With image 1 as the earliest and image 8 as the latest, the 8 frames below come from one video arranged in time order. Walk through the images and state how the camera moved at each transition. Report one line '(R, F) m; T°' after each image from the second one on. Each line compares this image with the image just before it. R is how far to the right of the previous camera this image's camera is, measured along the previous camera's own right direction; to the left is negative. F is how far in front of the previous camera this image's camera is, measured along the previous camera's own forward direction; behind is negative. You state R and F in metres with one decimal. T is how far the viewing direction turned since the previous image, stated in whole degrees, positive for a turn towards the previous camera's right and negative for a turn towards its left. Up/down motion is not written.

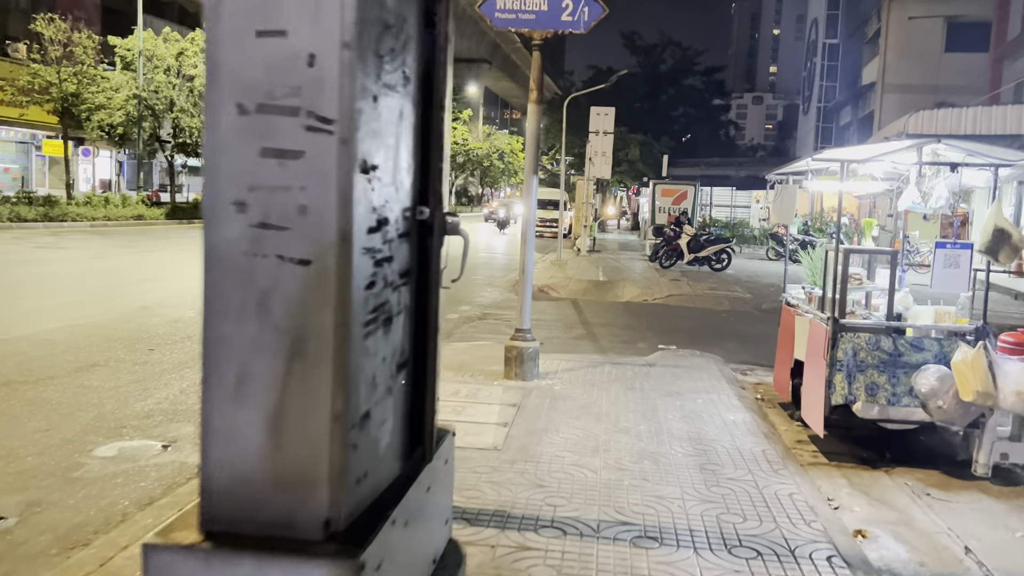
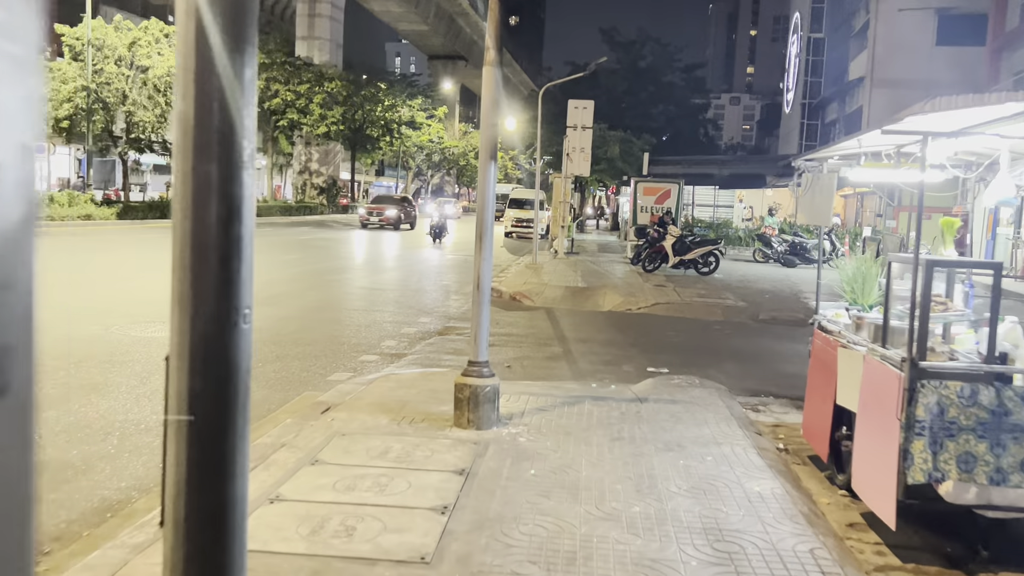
(+0.2, +1.6) m; +1°
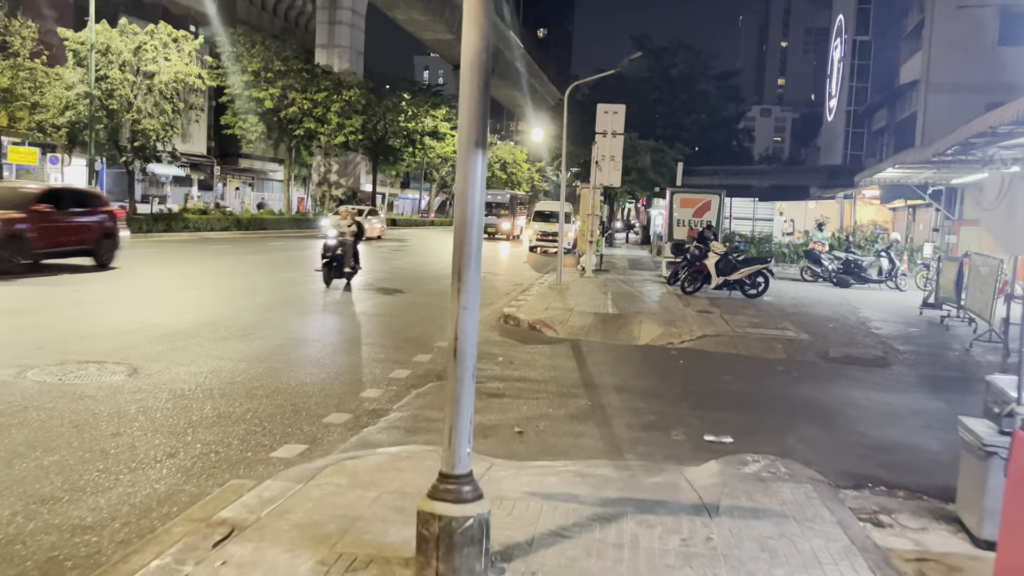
(+0.1, +2.0) m; -2°
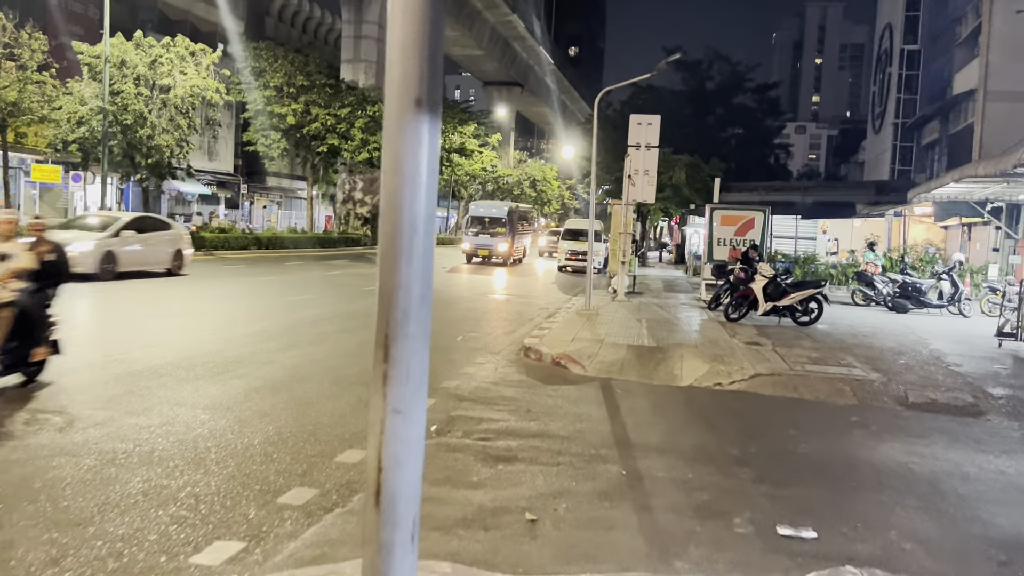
(+0.1, +1.5) m; -2°
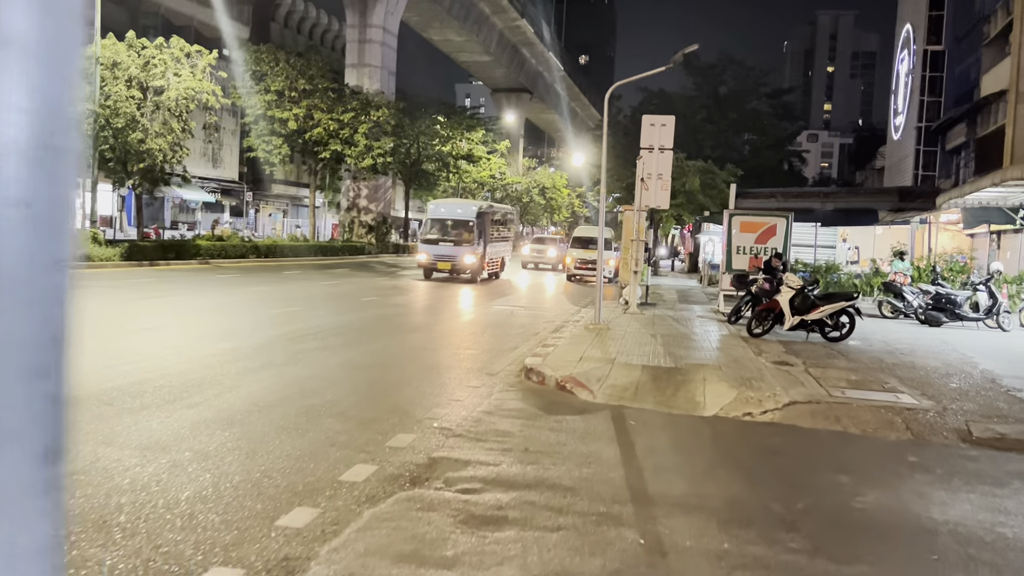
(+0.1, +1.2) m; -1°
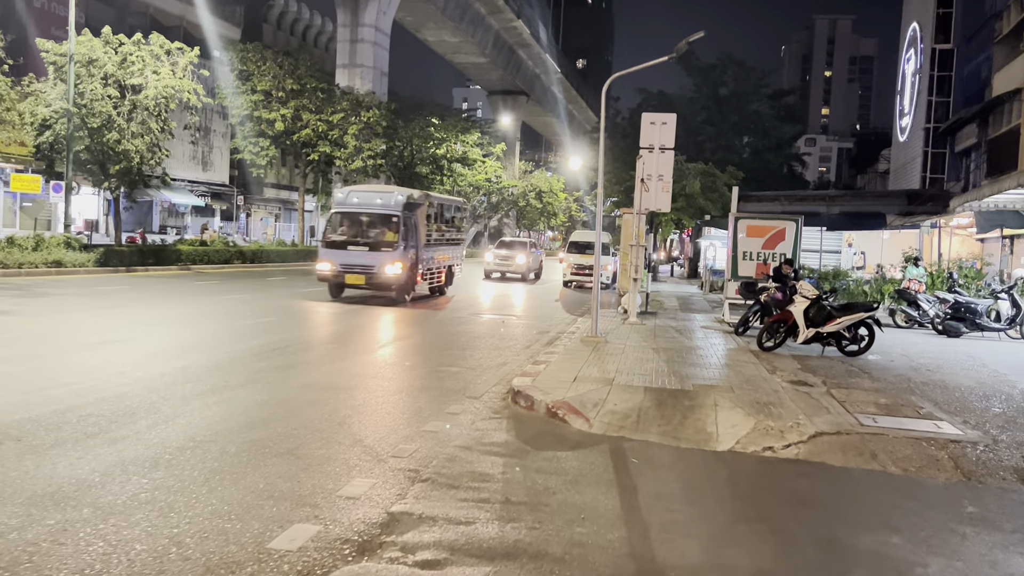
(+0.1, +1.1) m; 0°
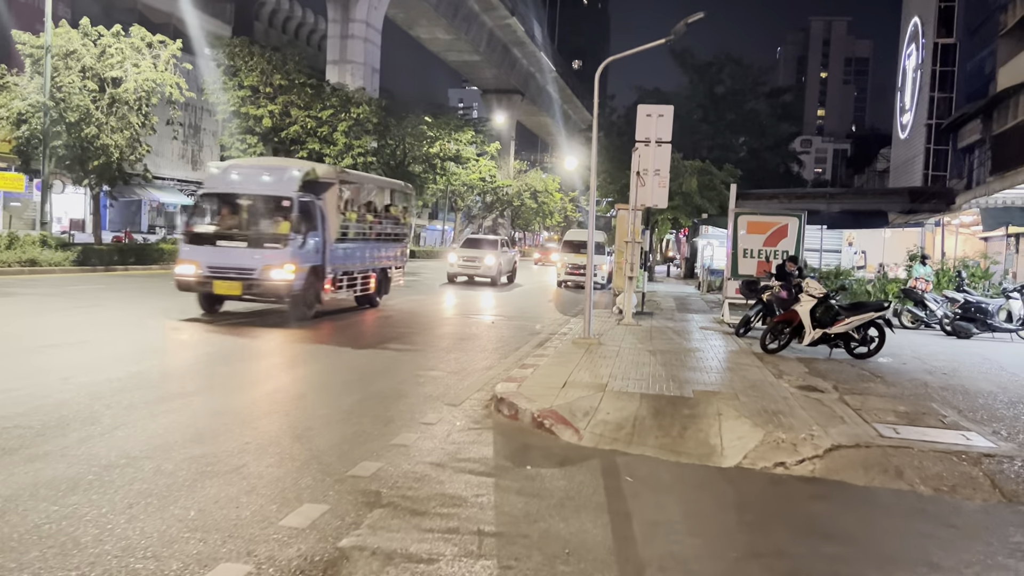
(+0.1, +0.8) m; 0°
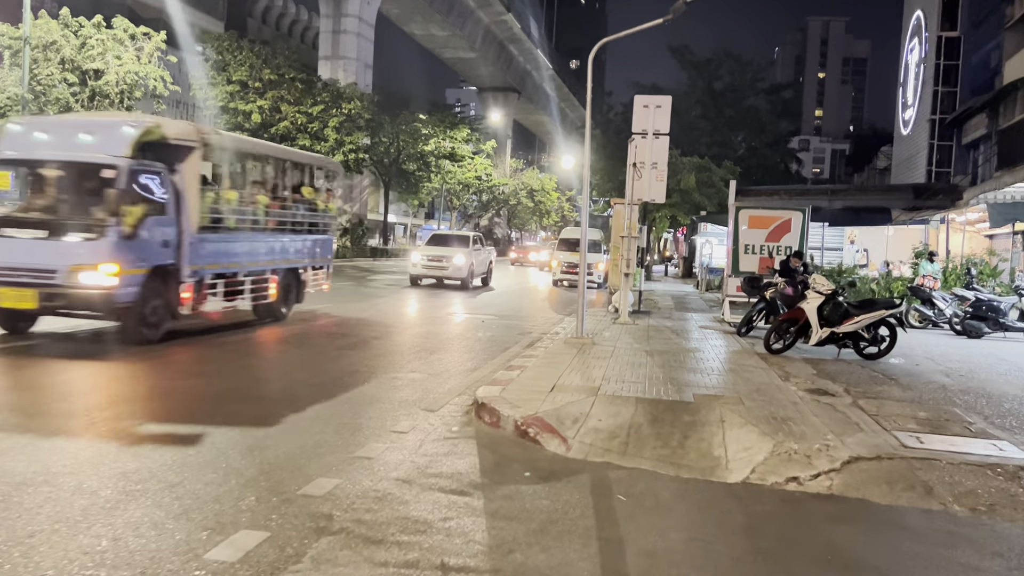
(+0.1, +0.7) m; 0°
